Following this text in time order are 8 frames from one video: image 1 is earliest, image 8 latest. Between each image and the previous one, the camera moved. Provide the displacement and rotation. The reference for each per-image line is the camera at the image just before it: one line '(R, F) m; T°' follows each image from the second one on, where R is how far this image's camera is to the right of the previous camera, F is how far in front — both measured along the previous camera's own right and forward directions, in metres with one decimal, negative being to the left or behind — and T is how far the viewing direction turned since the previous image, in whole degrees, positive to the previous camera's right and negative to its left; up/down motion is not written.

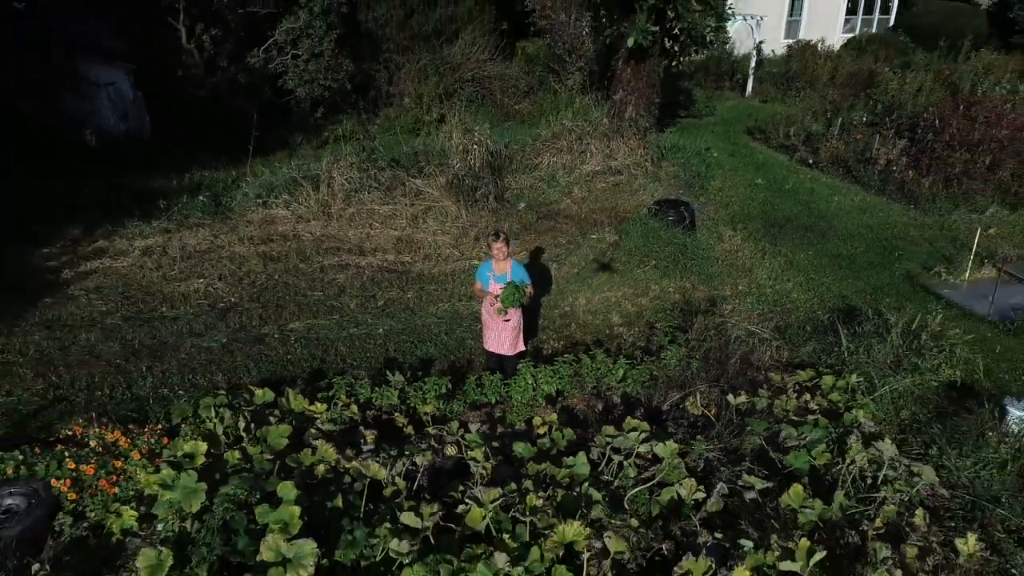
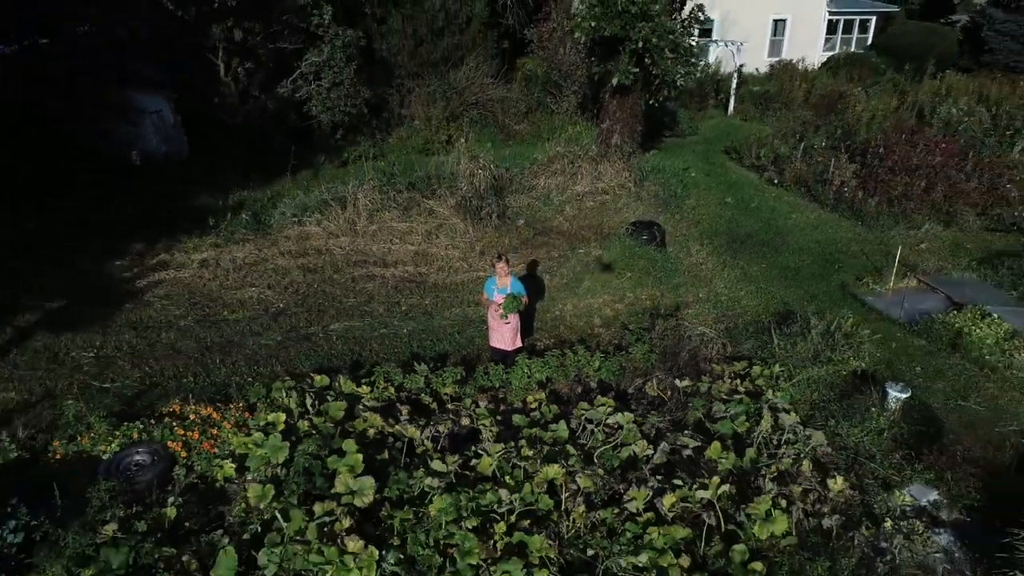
(0.0, -1.2) m; 0°
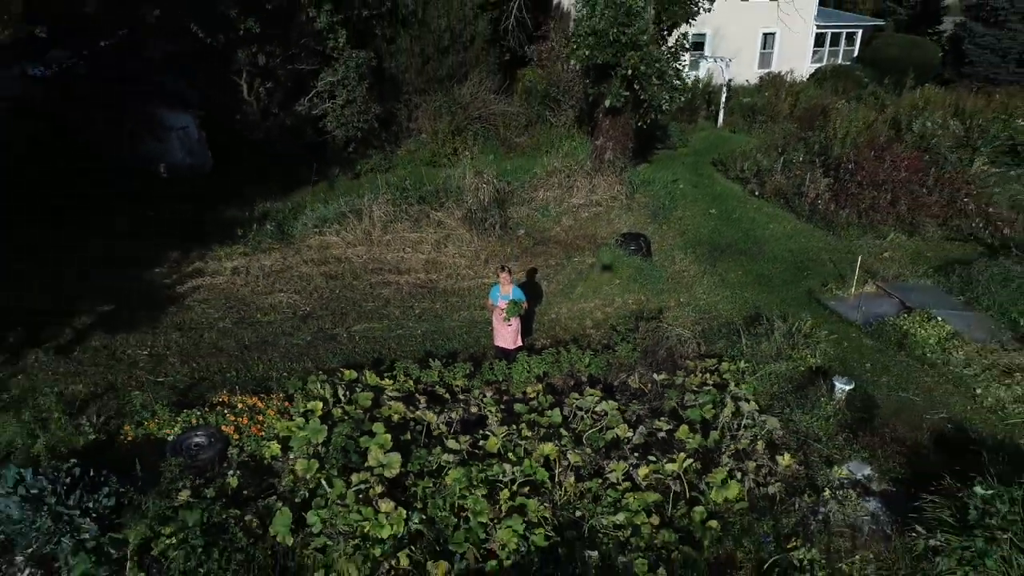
(0.0, -0.8) m; 0°
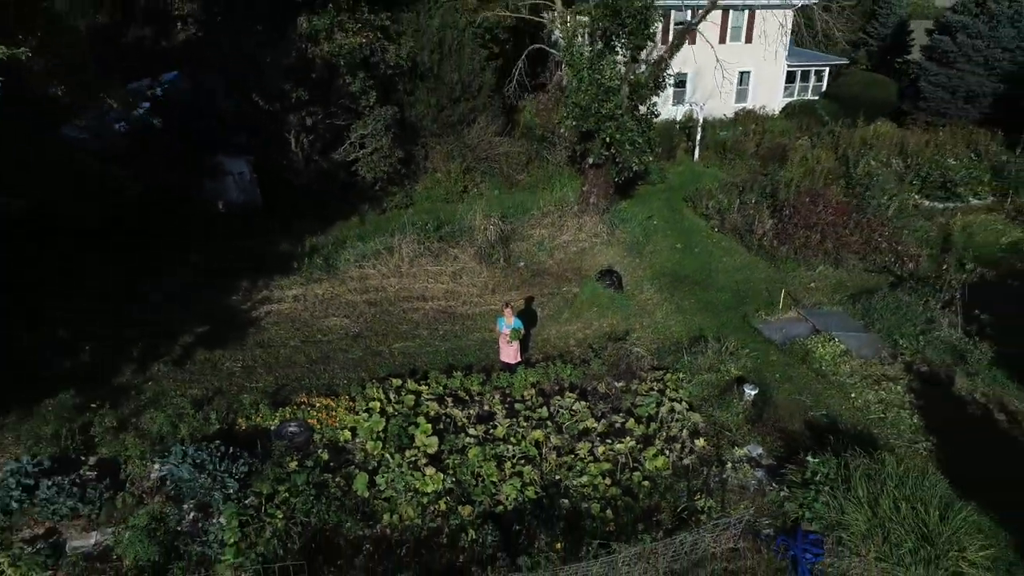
(0.0, -2.2) m; 0°
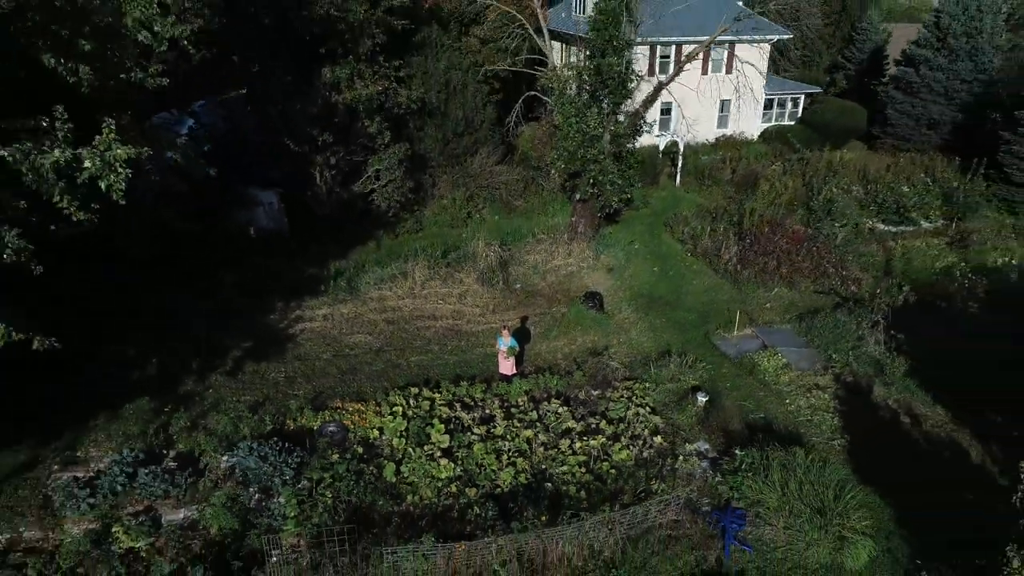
(+0.1, -1.8) m; 0°
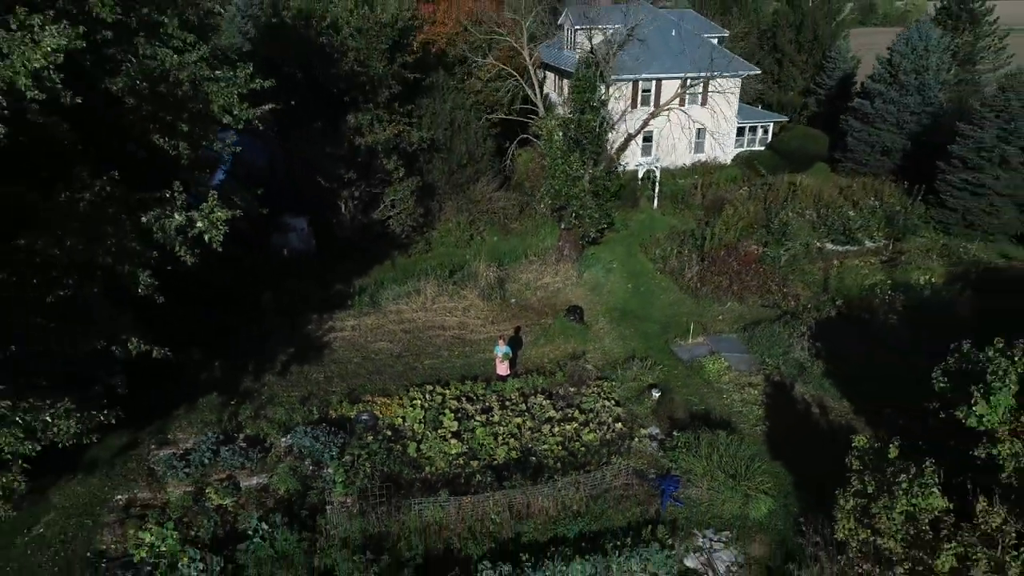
(+0.1, -2.6) m; 0°
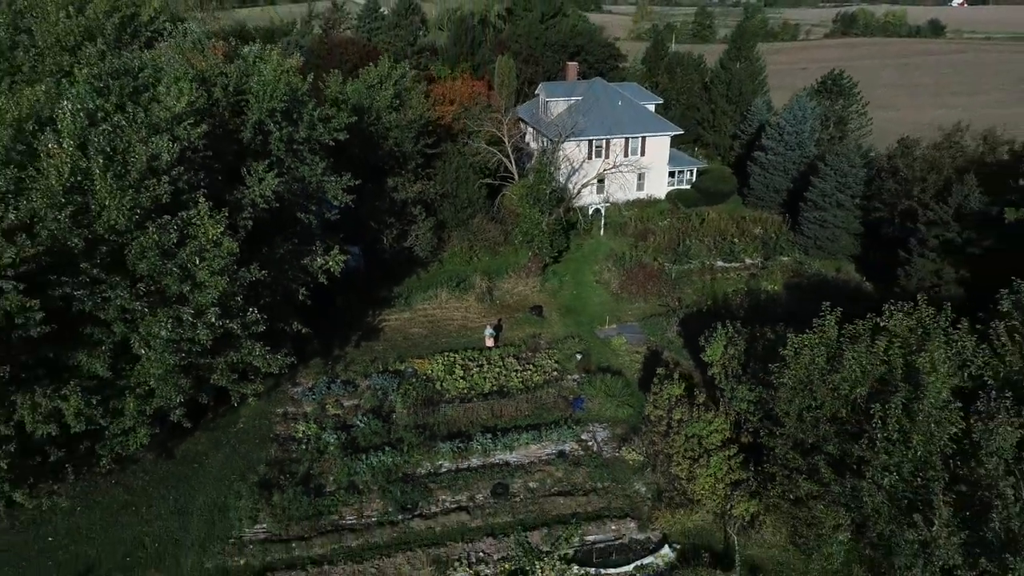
(+0.4, -8.6) m; 0°
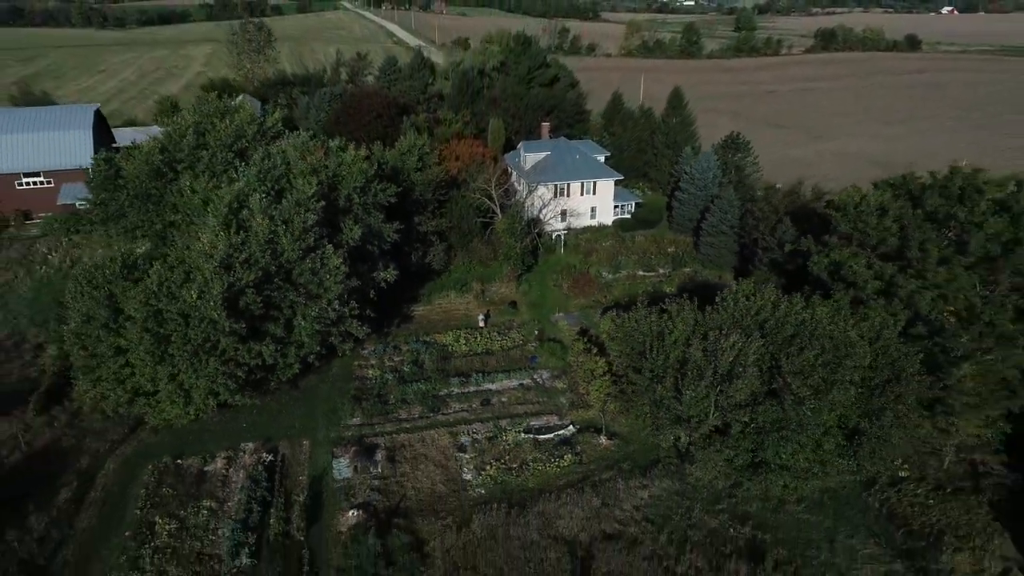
(+0.8, -12.9) m; 0°
